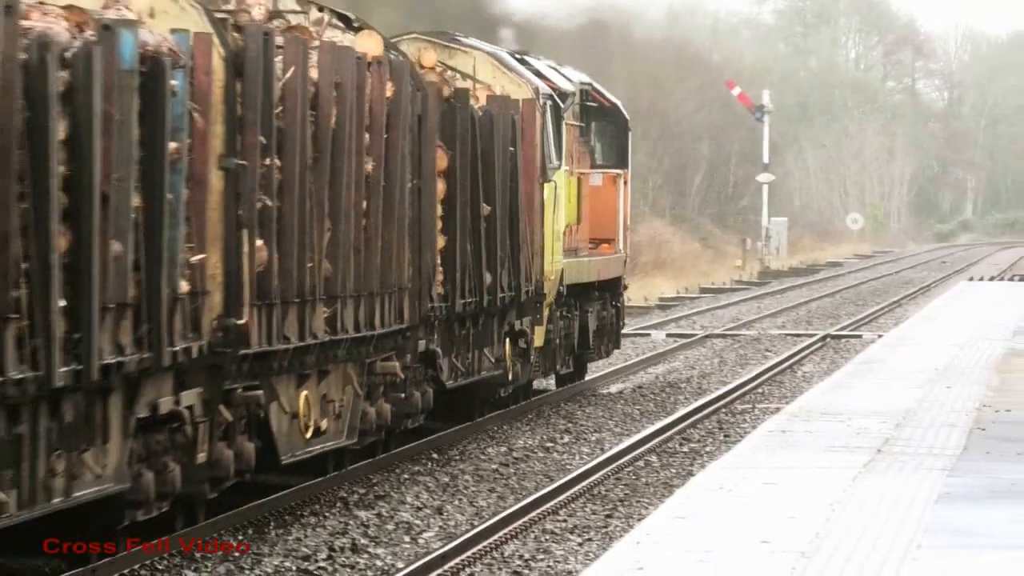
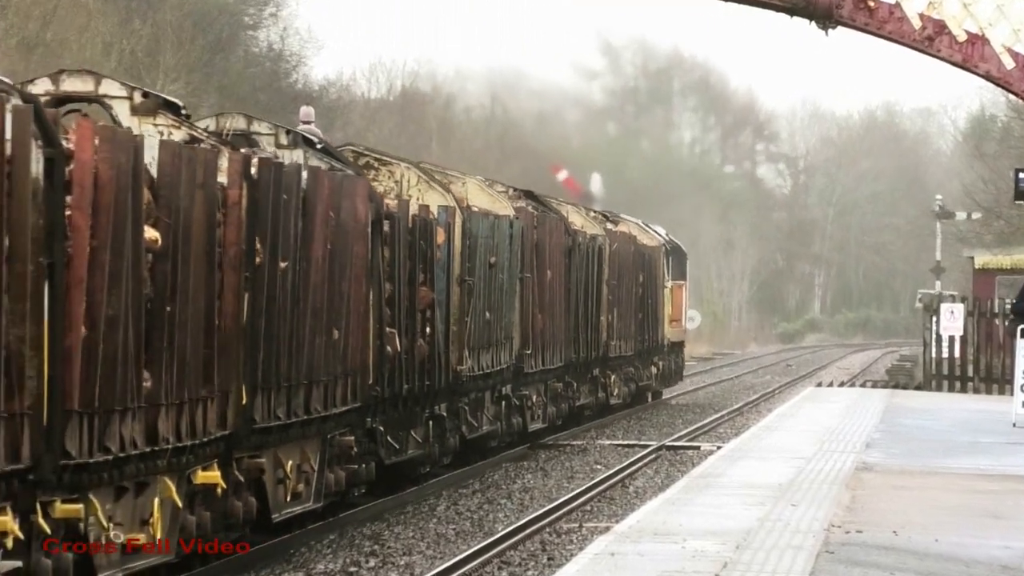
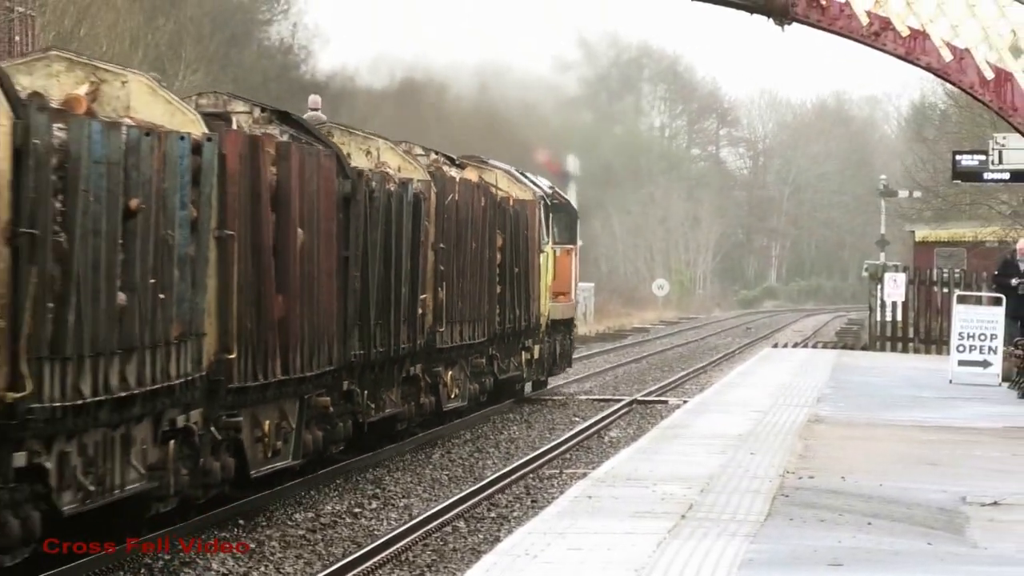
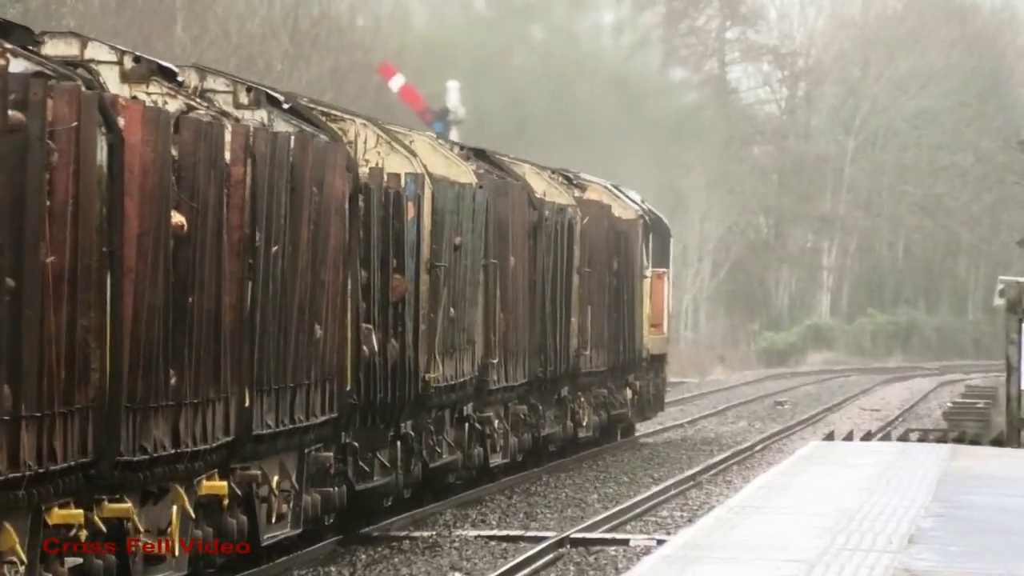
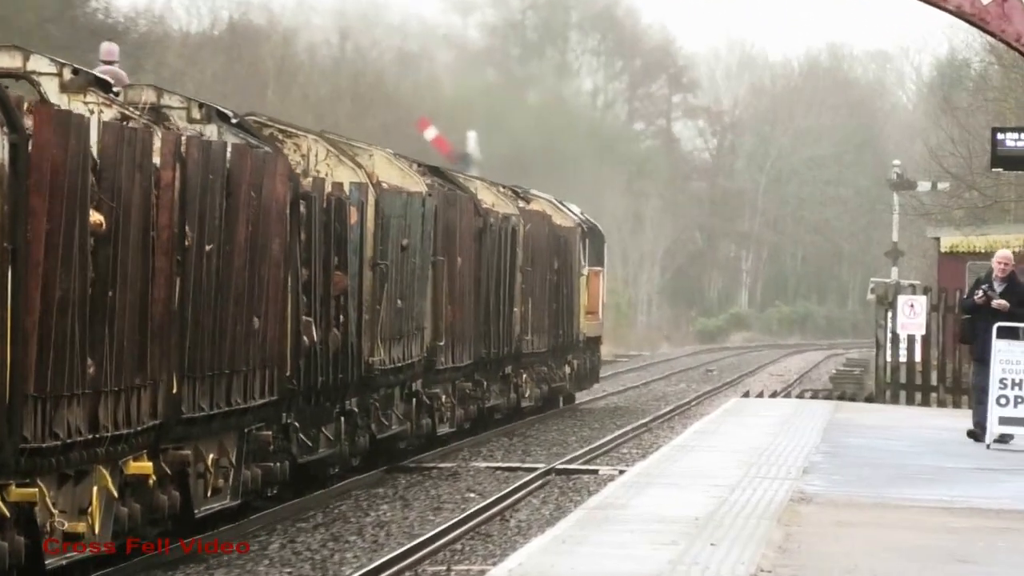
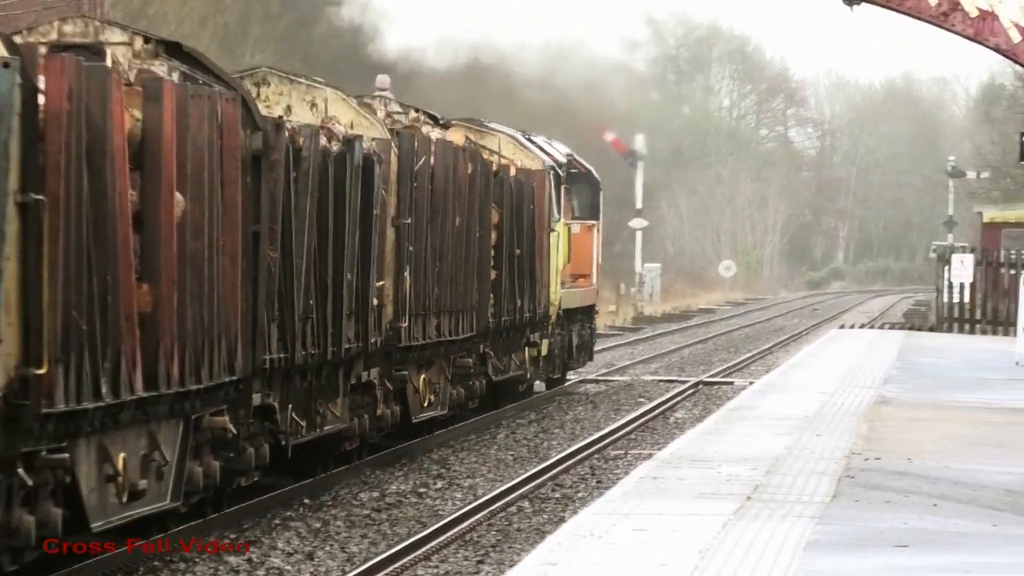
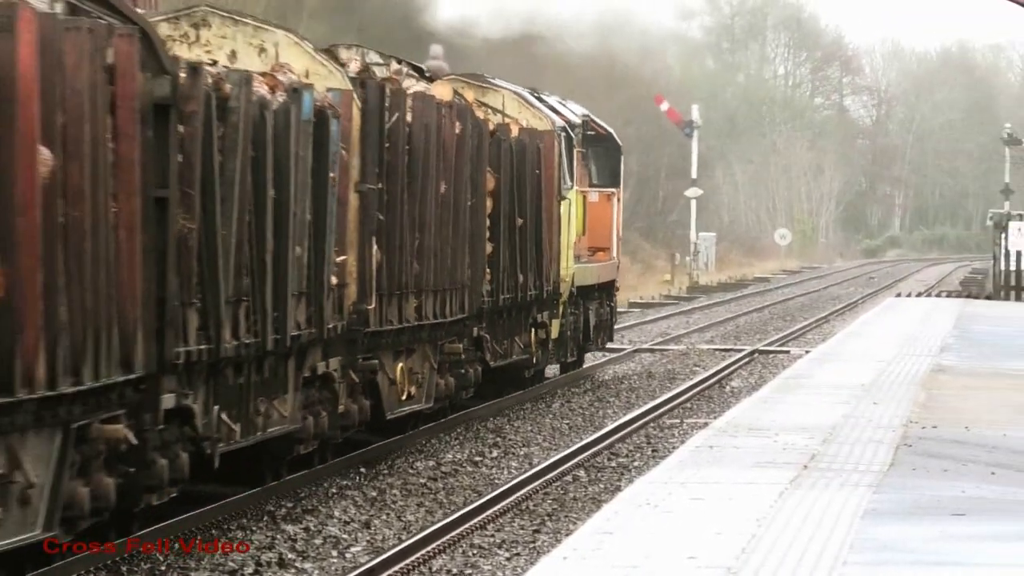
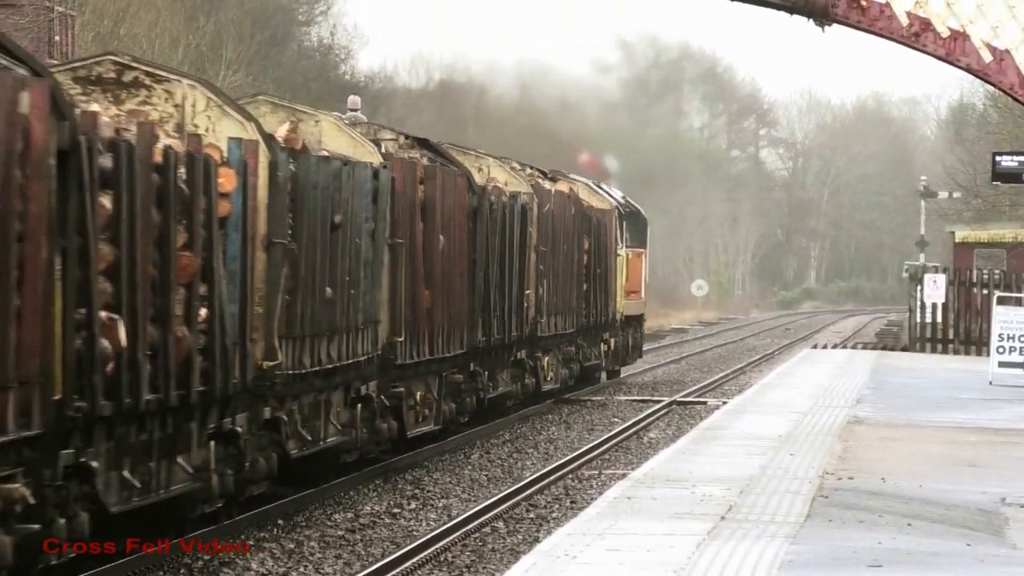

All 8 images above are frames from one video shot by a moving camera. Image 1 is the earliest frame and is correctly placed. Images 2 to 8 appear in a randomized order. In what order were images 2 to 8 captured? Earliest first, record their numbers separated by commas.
7, 6, 3, 8, 2, 5, 4
